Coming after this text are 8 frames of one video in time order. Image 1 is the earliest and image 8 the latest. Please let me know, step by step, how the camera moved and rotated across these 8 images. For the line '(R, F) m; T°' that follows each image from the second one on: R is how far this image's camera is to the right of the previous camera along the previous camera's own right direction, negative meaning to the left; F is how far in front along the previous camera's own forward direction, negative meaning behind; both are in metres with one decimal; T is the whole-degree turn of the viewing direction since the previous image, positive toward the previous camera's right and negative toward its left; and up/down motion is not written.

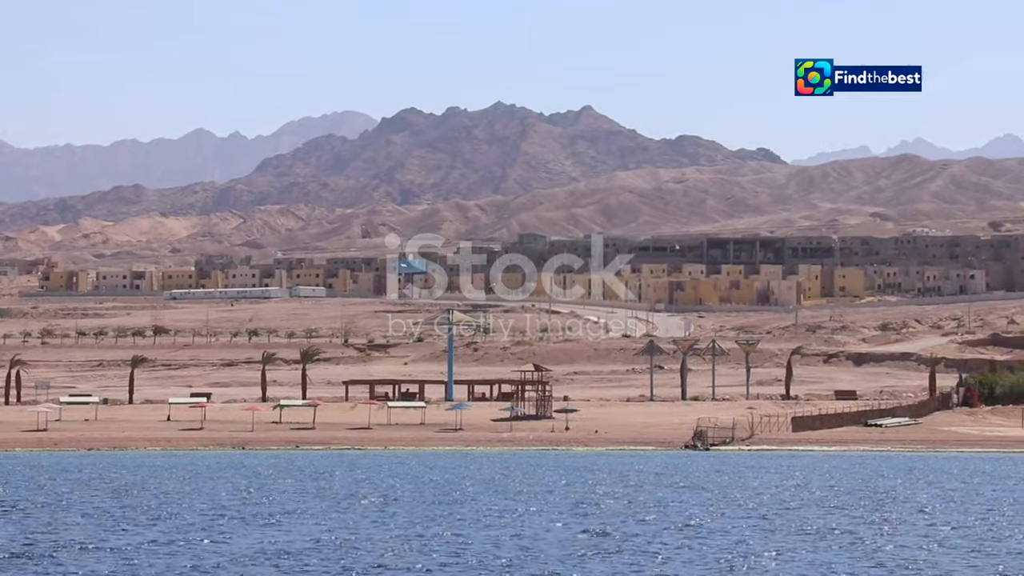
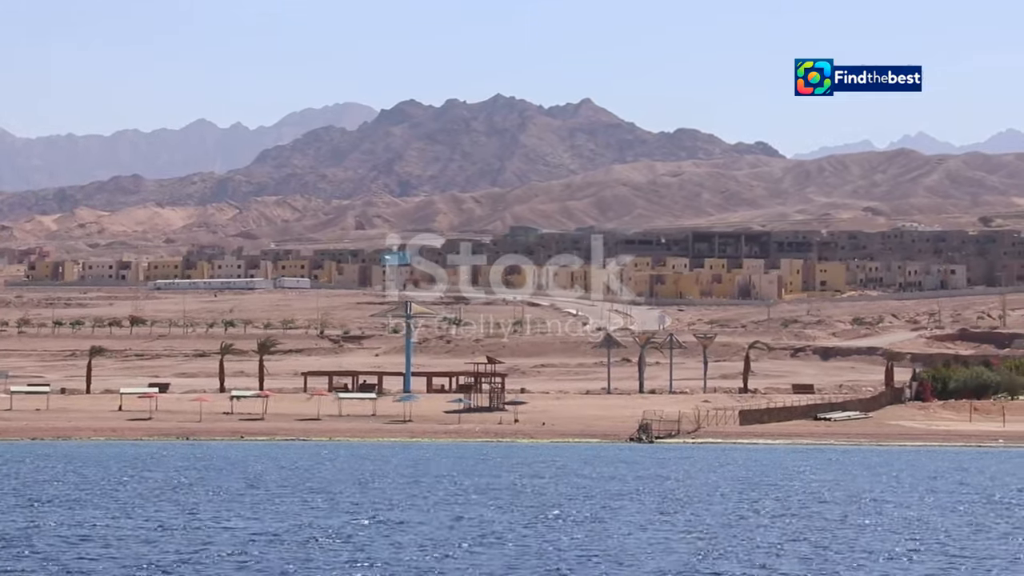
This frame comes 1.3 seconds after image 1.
(+0.9, -0.1) m; +1°
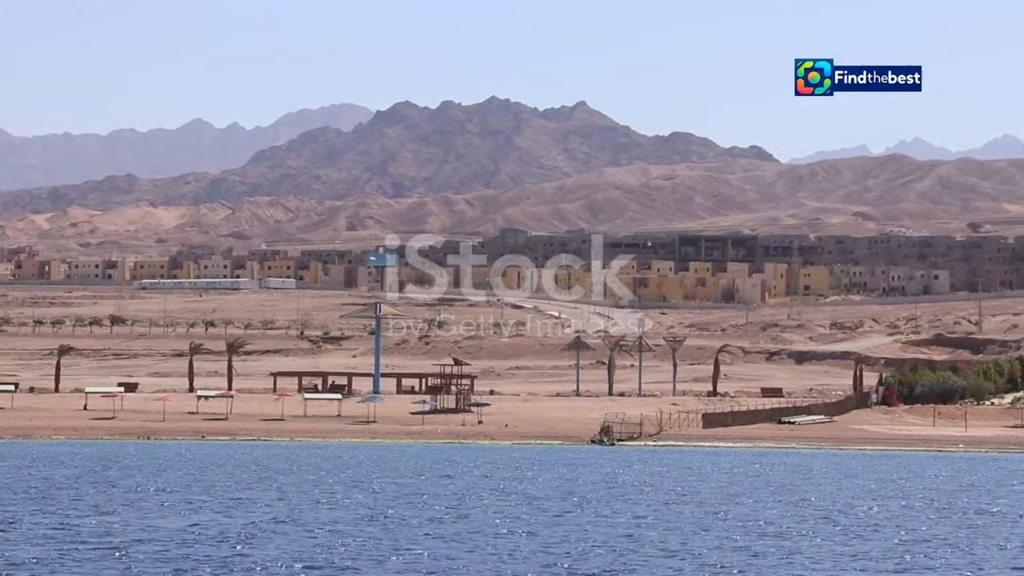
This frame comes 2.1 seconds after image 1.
(+0.5, -0.1) m; +1°
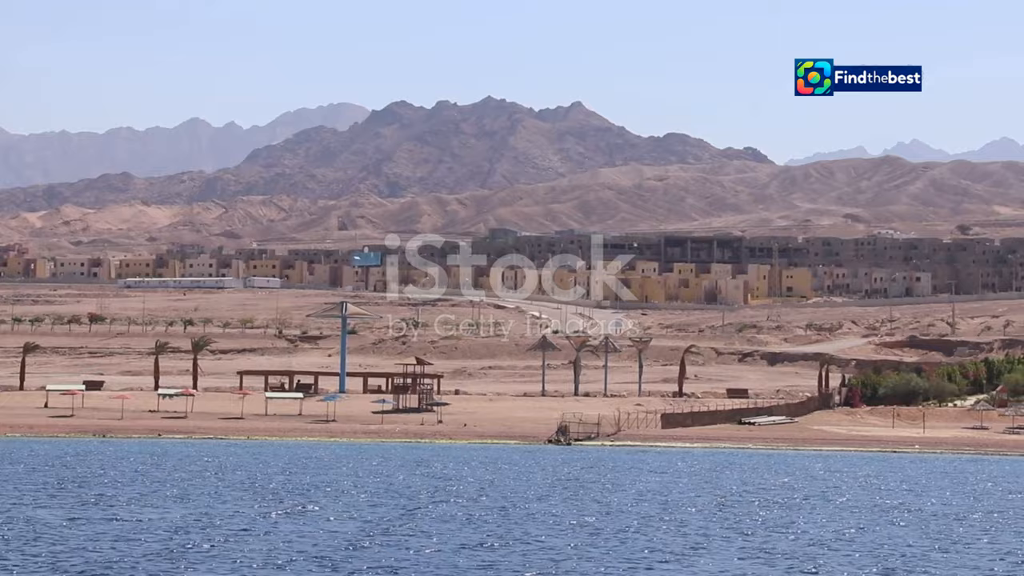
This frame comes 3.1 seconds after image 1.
(+0.6, -0.1) m; +1°
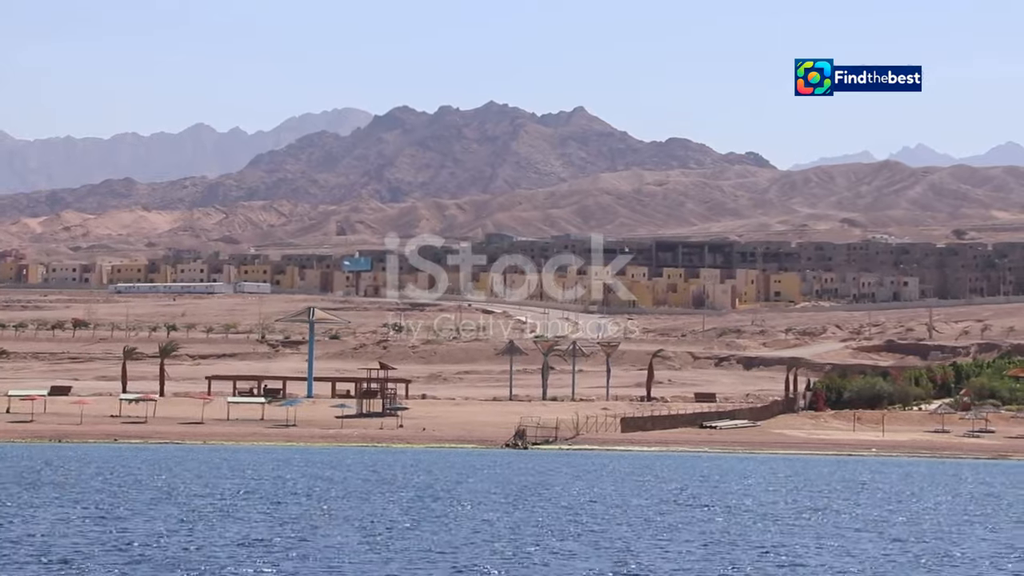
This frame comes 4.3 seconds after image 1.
(+0.8, -0.1) m; 0°
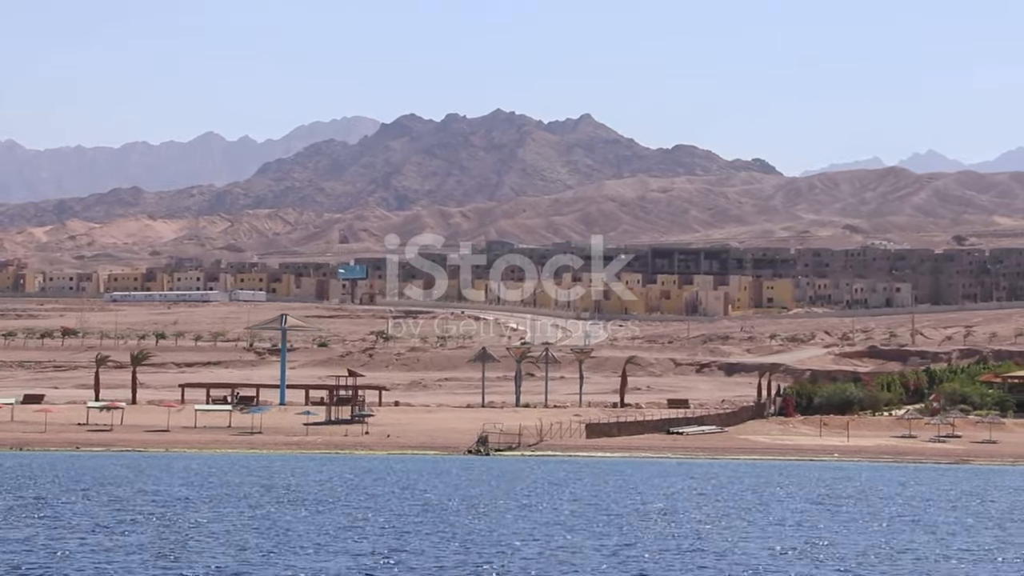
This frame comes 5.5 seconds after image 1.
(+0.8, -0.1) m; 0°
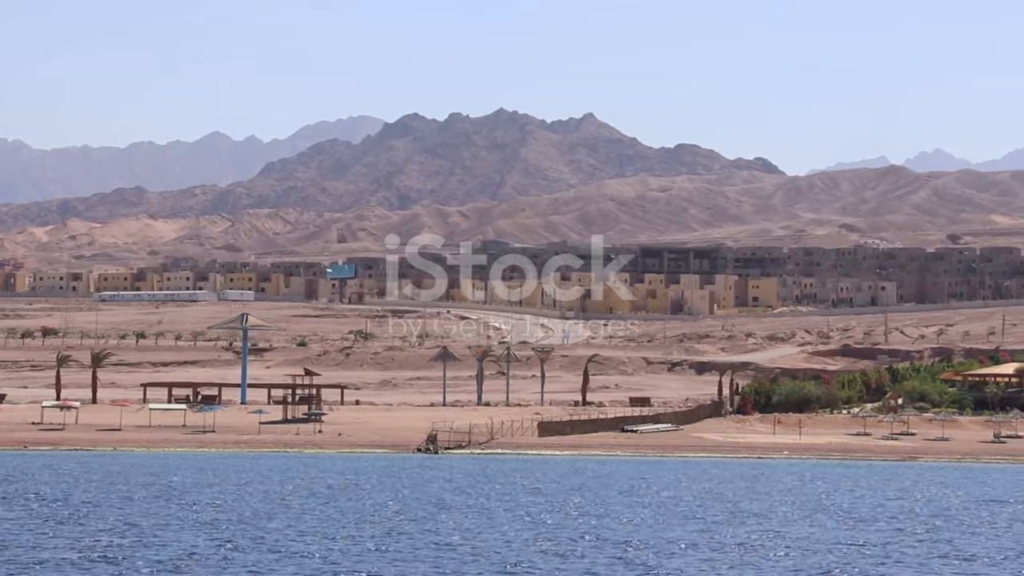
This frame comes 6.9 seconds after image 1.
(+0.9, -0.1) m; 0°
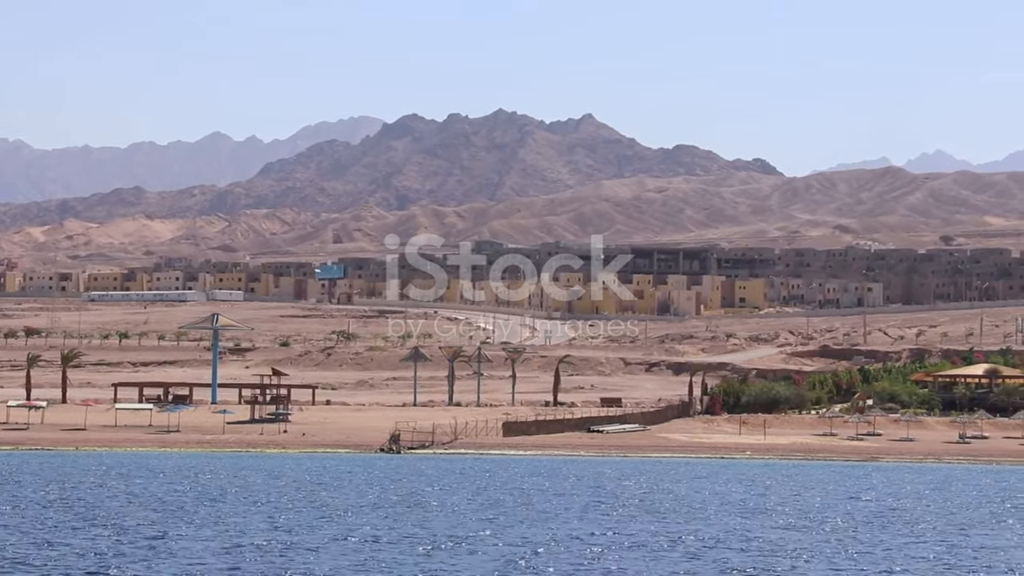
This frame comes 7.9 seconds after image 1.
(+0.6, 0.0) m; 0°
